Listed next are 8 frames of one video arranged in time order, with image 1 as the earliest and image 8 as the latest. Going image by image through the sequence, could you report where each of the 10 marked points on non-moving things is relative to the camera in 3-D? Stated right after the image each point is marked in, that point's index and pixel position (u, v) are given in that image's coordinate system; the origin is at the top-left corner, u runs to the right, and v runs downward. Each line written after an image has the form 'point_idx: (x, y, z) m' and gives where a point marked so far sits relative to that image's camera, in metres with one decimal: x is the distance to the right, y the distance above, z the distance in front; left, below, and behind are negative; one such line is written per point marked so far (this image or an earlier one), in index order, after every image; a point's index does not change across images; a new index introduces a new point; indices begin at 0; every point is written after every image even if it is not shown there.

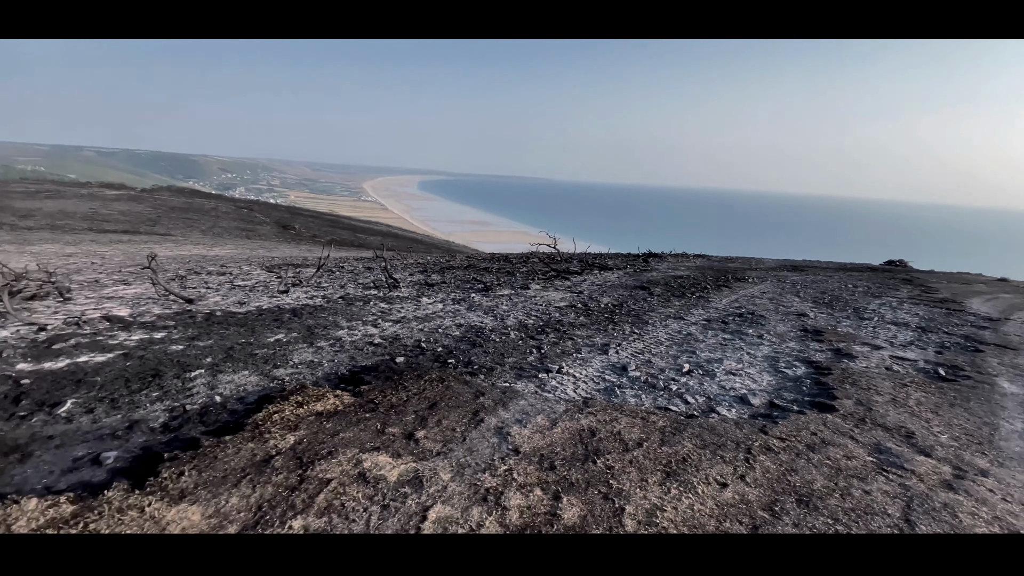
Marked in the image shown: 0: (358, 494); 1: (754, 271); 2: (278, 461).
0: (-0.6, -0.8, +1.8) m
1: (+3.9, +0.3, +7.8) m
2: (-1.0, -0.7, +2.1) m
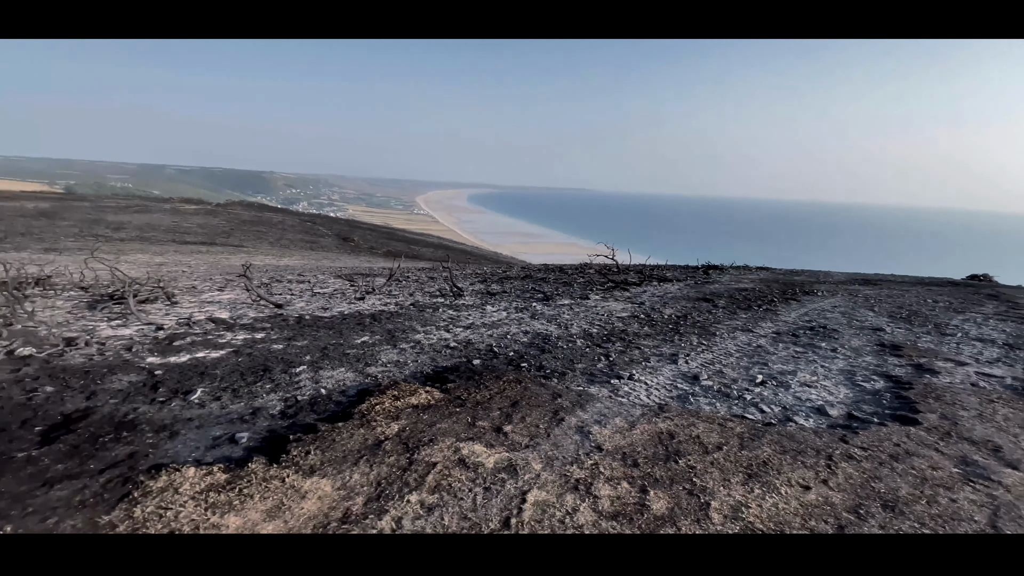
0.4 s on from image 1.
0: (-0.2, -0.8, +2.0) m
1: (+4.8, +0.1, +7.5) m
2: (-0.6, -0.7, +2.3) m
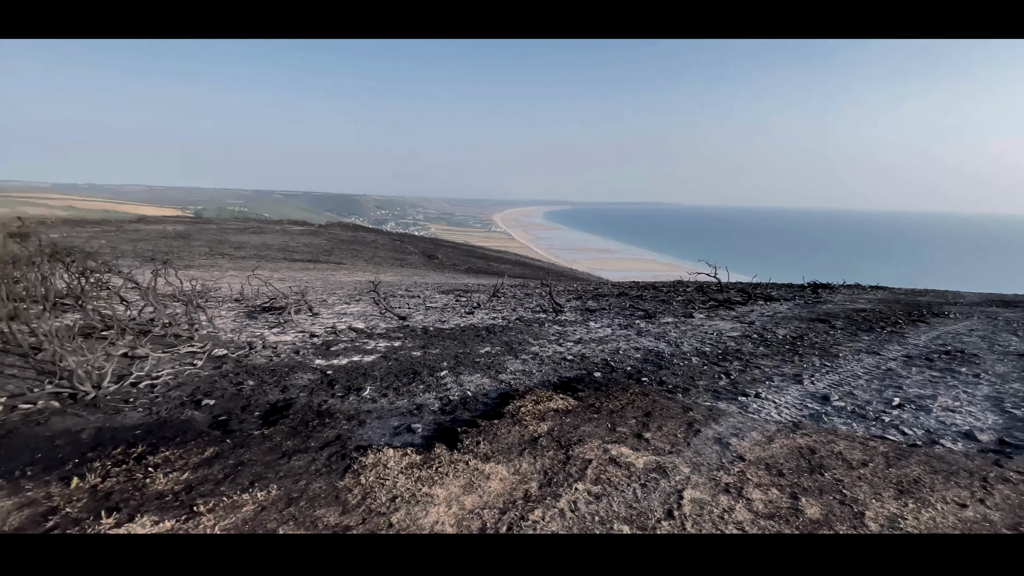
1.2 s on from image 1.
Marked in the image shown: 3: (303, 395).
0: (+0.5, -0.9, +2.3) m
1: (+6.3, -0.3, +6.9) m
2: (+0.2, -0.8, +2.6) m
3: (-1.5, -0.8, +3.4) m
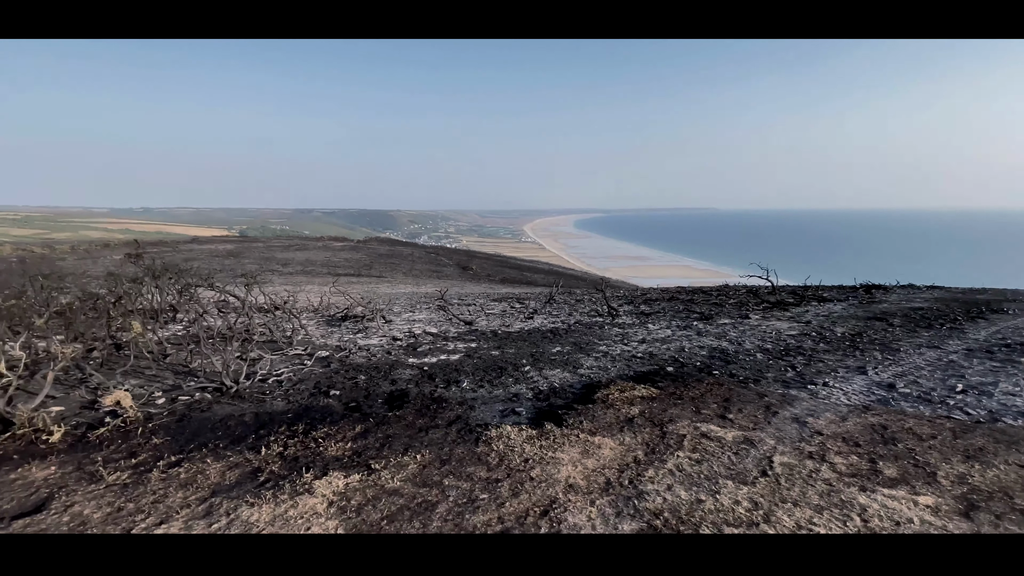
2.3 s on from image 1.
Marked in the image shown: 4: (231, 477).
0: (+1.1, -0.8, +2.6) m
1: (+7.2, -0.2, +6.9) m
2: (+0.8, -0.8, +3.0) m
3: (-0.8, -0.8, +3.9) m
4: (-1.4, -1.0, +2.4) m
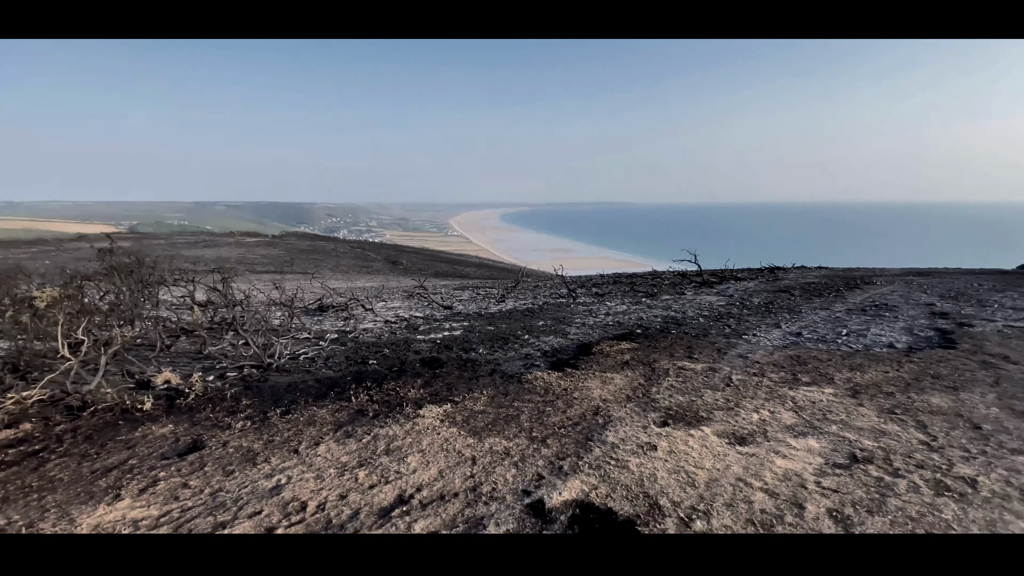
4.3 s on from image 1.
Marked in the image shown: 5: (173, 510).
0: (+1.4, -0.6, +3.7) m
1: (+6.7, +0.2, +8.8) m
2: (+1.0, -0.6, +4.0) m
3: (-0.7, -0.6, +4.6) m
4: (-1.1, -0.8, +3.1) m
5: (-1.5, -1.0, +2.1) m
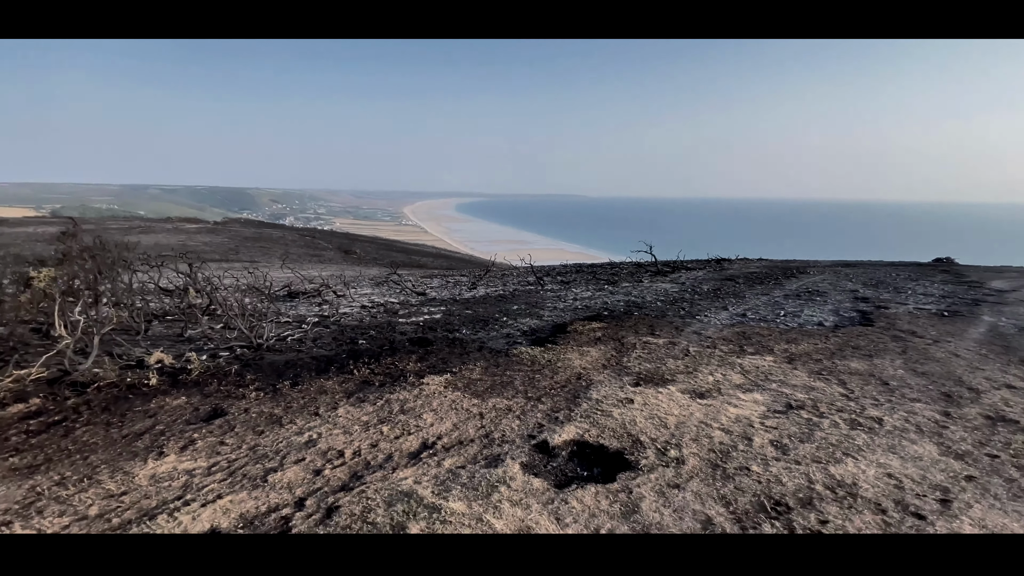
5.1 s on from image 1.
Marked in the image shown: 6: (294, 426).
0: (+1.2, -0.5, +4.2) m
1: (+6.1, +0.4, +9.8) m
2: (+0.9, -0.5, +4.5) m
3: (-0.9, -0.5, +5.0) m
4: (-1.1, -0.7, +3.4) m
5: (-1.5, -0.9, +2.4) m
6: (-1.3, -0.8, +2.8) m
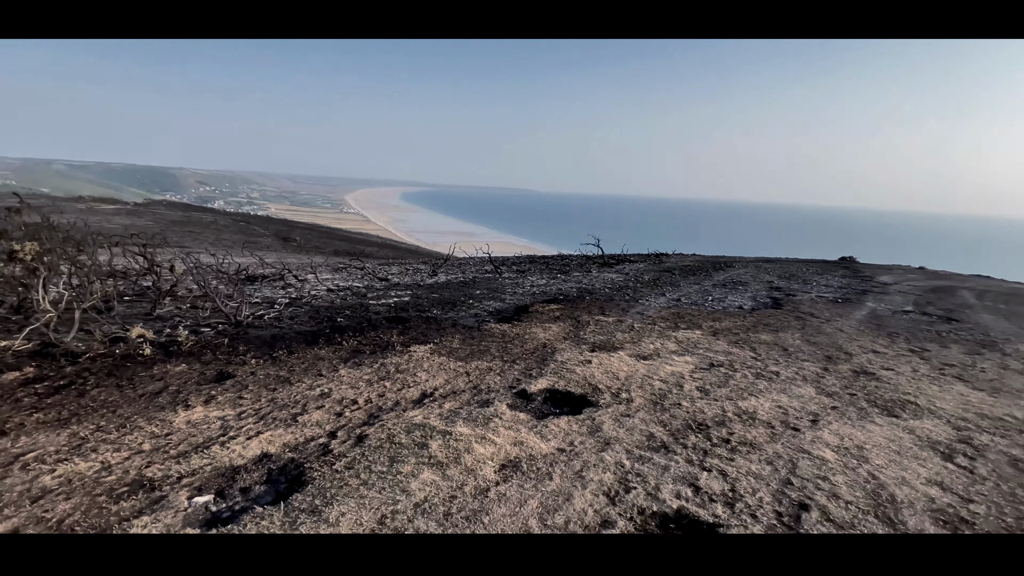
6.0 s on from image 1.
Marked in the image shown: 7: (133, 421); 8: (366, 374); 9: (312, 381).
0: (+0.9, -0.4, +4.9) m
1: (+5.2, +0.6, +11.0) m
2: (+0.5, -0.3, +5.1) m
3: (-1.3, -0.3, +5.4) m
4: (-1.3, -0.5, +3.8) m
5: (-1.5, -0.7, +2.8) m
6: (-1.4, -0.6, +3.2) m
7: (-2.1, -0.7, +2.7) m
8: (-1.0, -0.6, +3.4) m
9: (-1.4, -0.6, +3.2) m
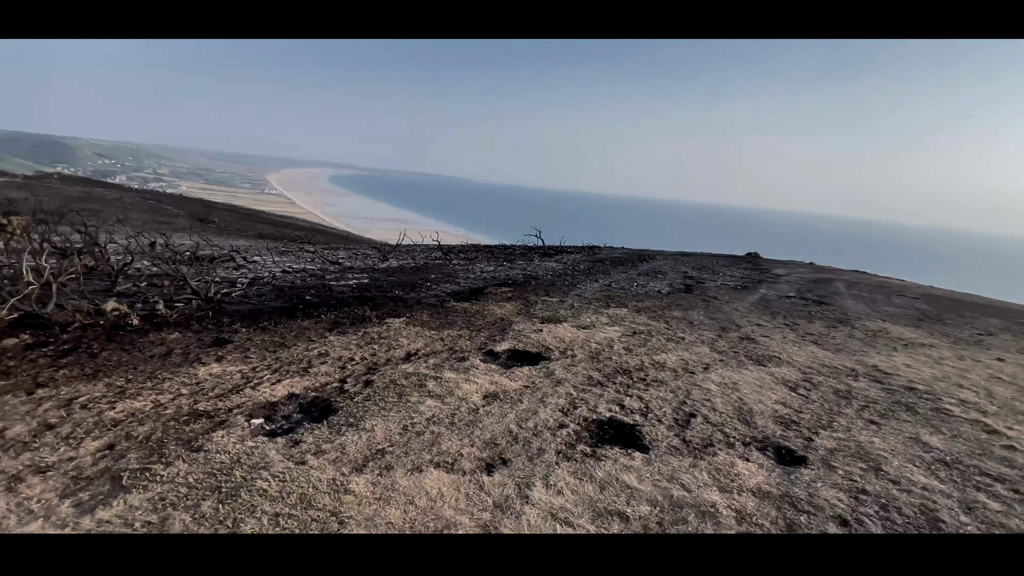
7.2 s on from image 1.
0: (+0.4, -0.2, +5.7) m
1: (+3.8, +0.9, +12.3) m
2: (0.0, -0.1, +5.9) m
3: (-1.8, -0.1, +5.9) m
4: (-1.7, -0.3, +4.4) m
5: (-1.7, -0.5, +3.3) m
6: (-1.6, -0.5, +3.7) m
7: (-2.3, -0.6, +3.1) m
8: (-1.3, -0.4, +3.9) m
9: (-1.6, -0.4, +3.8) m
